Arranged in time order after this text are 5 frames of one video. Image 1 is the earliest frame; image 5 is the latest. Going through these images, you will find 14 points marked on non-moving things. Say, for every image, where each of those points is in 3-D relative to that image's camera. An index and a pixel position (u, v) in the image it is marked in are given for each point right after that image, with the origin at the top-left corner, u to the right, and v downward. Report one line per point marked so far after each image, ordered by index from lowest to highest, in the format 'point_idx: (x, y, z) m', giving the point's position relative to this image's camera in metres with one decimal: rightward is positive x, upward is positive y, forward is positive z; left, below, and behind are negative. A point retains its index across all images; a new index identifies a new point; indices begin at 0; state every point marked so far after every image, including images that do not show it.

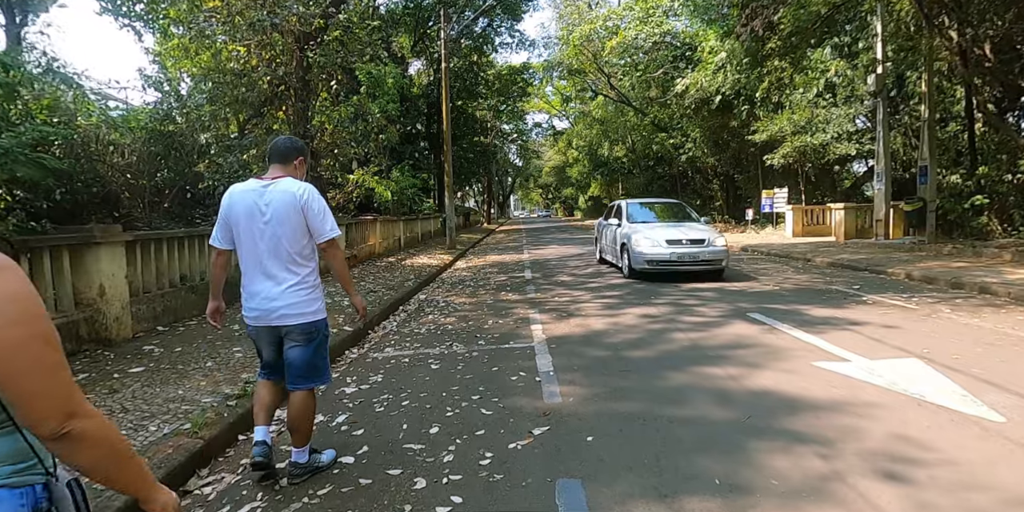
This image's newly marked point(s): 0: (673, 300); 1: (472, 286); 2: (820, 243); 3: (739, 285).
0: (+2.2, -0.6, +8.2) m
1: (-0.8, -0.6, +11.3) m
2: (+9.1, +0.4, +17.7) m
3: (+3.6, -0.5, +9.7) m
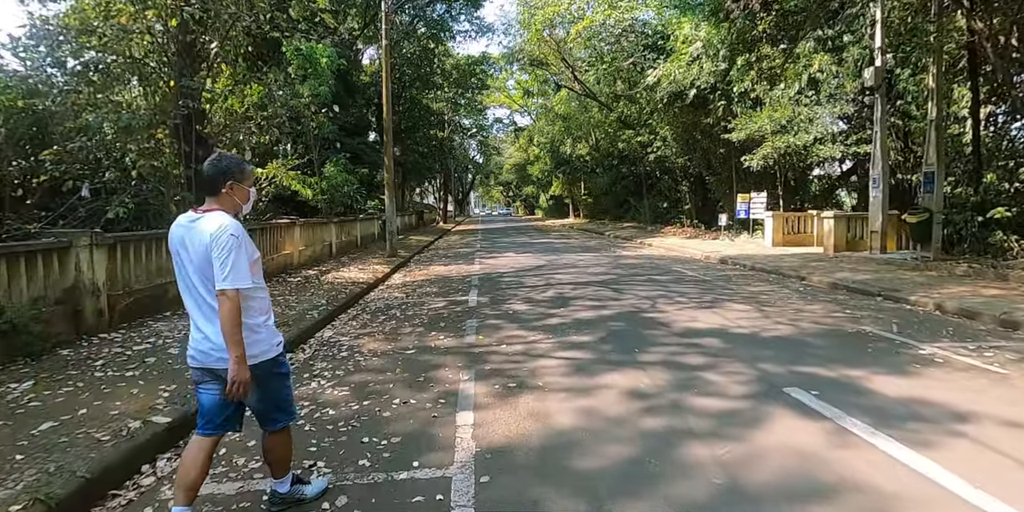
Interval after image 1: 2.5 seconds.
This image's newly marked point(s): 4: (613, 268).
0: (+1.5, -1.0, +5.8) m
1: (-1.7, -0.9, +8.7) m
2: (+7.7, 0.0, +15.7) m
3: (+2.8, -0.9, +7.4) m
4: (+2.4, -0.3, +14.0) m
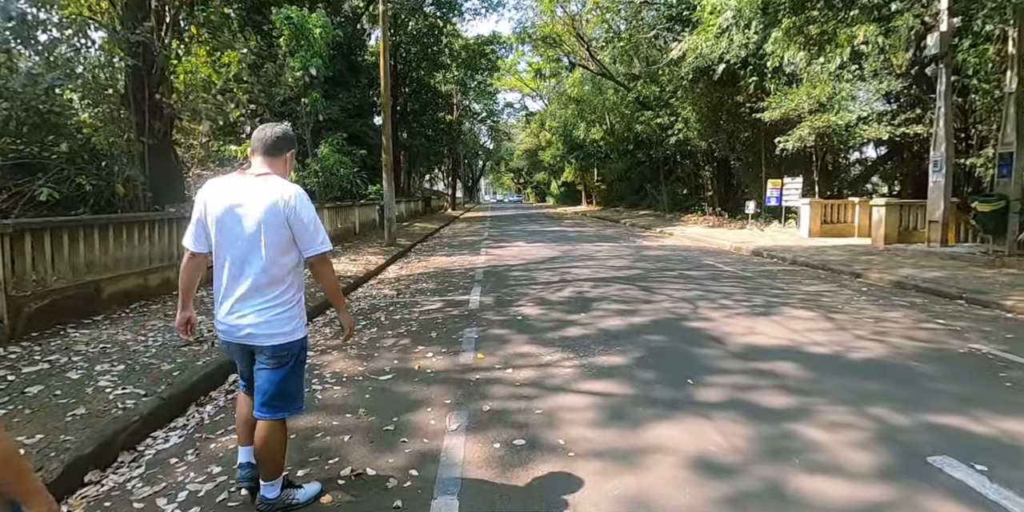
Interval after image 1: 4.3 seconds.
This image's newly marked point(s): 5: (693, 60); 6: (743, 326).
0: (+1.5, -1.0, +4.2) m
1: (-1.6, -0.8, +7.1) m
2: (+8.0, +0.2, +14.0) m
3: (+2.9, -0.8, +5.7) m
4: (+2.6, -0.1, +12.4) m
5: (+6.0, +6.5, +19.8) m
6: (+2.4, -0.7, +6.3) m
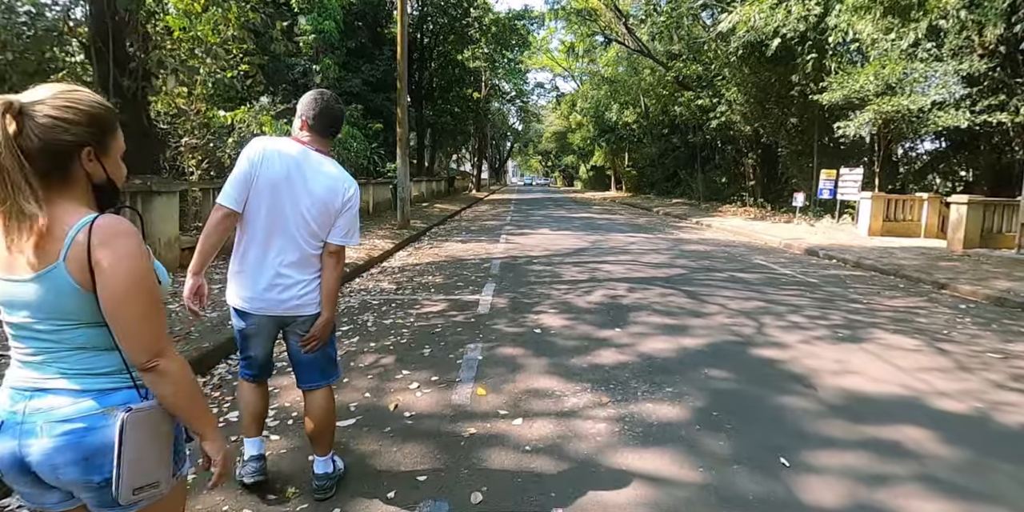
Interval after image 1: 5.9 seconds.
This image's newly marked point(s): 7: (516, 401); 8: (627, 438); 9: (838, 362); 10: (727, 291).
0: (+1.6, -1.1, +2.7) m
1: (-1.4, -0.7, +5.8) m
2: (+8.4, +0.1, +12.2) m
3: (+3.0, -0.9, +4.2) m
4: (+3.0, 0.0, +10.8) m
5: (+6.9, +6.6, +17.9) m
6: (+2.6, -0.8, +4.8) m
7: (0.0, -0.9, +3.9) m
8: (+0.6, -1.0, +3.3) m
9: (+2.6, -0.8, +4.8) m
10: (+2.7, -0.4, +7.6) m
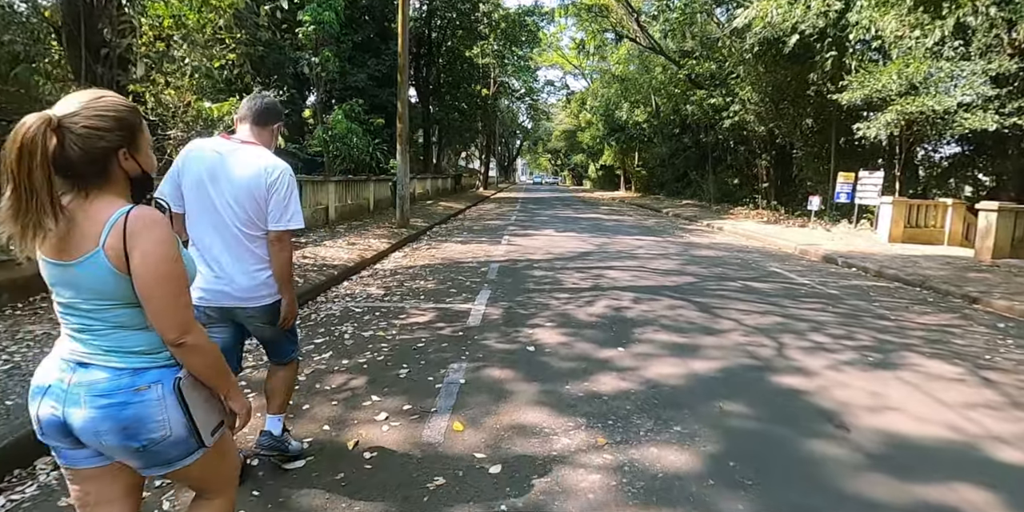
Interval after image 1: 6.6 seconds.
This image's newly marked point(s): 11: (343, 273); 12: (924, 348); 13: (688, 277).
0: (+1.4, -1.2, +2.1) m
1: (-1.5, -0.8, +5.2) m
2: (+8.5, -0.1, +11.5) m
3: (+2.9, -1.1, +3.6) m
4: (+3.0, -0.1, +10.2) m
5: (+7.1, +6.5, +17.2) m
6: (+2.5, -0.9, +4.2) m
7: (-0.1, -1.0, +3.3) m
8: (+0.5, -1.1, +2.7) m
9: (+2.5, -1.0, +4.1) m
10: (+2.7, -0.6, +7.0) m
11: (-2.4, -0.2, +8.5) m
12: (+3.8, -0.8, +5.6) m
13: (+2.6, -0.3, +8.7) m
